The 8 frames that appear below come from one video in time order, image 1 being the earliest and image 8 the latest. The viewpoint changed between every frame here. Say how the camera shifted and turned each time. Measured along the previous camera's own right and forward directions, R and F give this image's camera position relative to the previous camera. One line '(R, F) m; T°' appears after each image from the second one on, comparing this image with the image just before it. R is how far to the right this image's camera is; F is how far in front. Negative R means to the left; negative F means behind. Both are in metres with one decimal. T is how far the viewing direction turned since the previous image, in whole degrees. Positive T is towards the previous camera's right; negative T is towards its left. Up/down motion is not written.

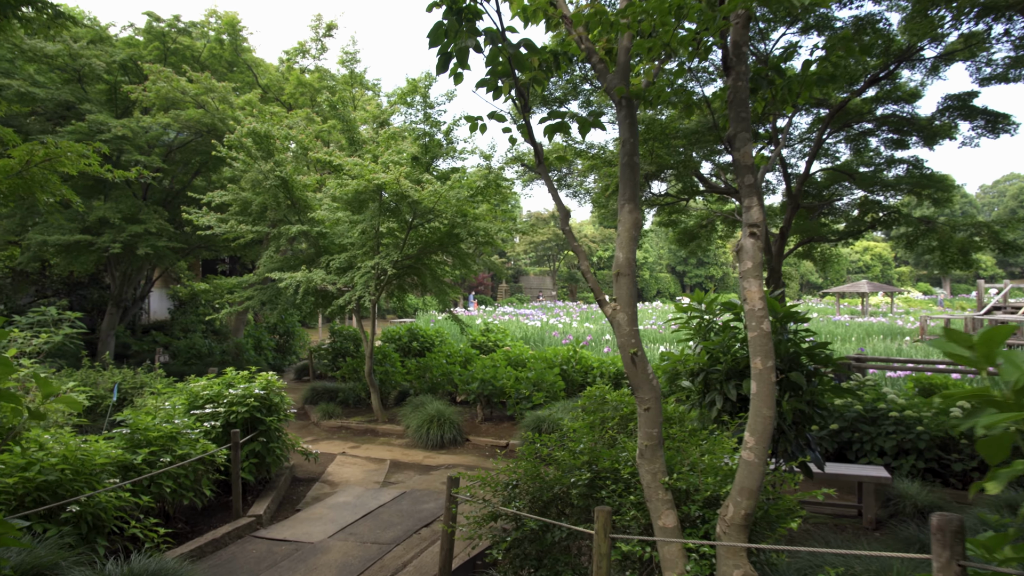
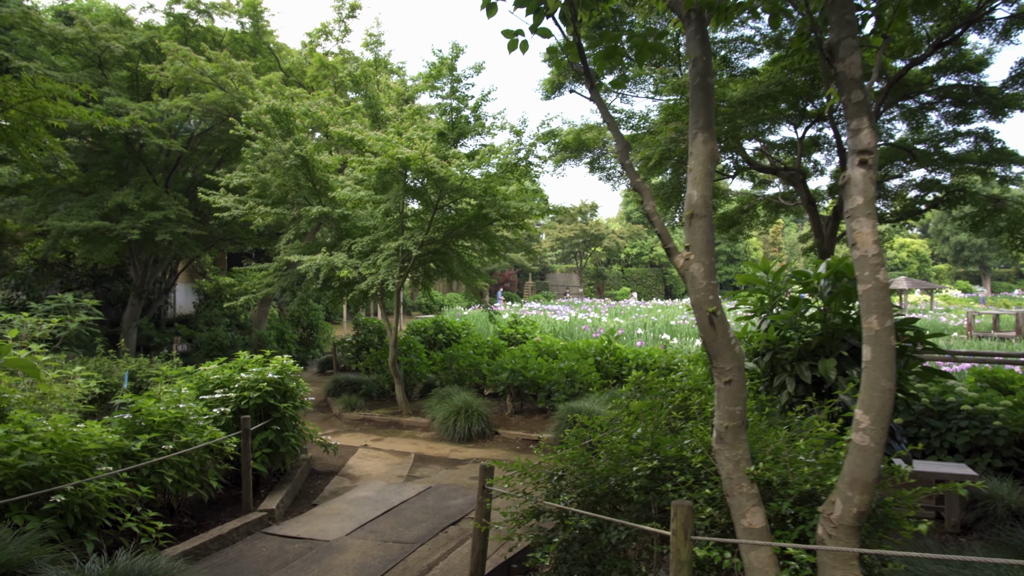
(-0.1, +0.5) m; -2°
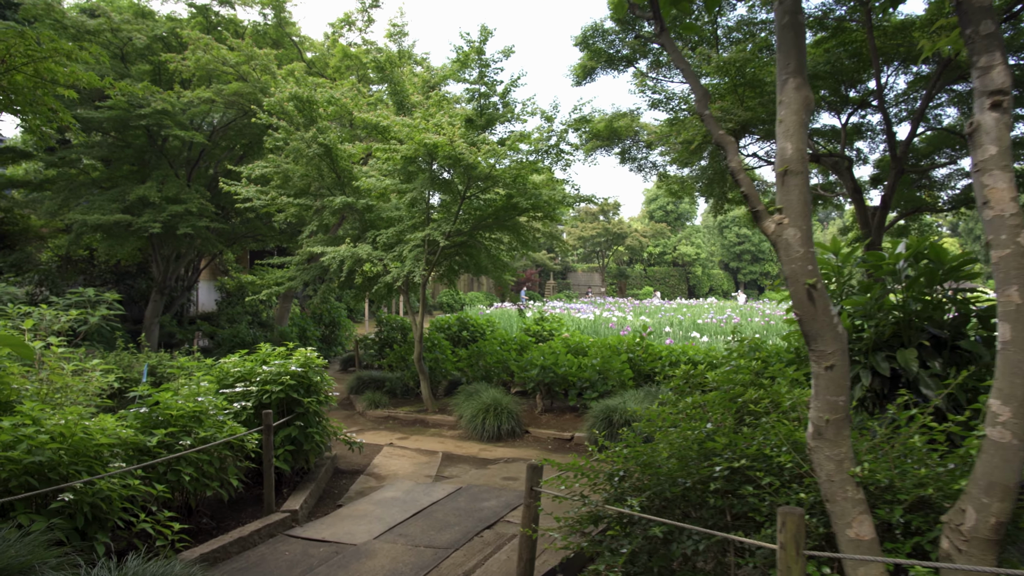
(-0.1, +0.3) m; -2°
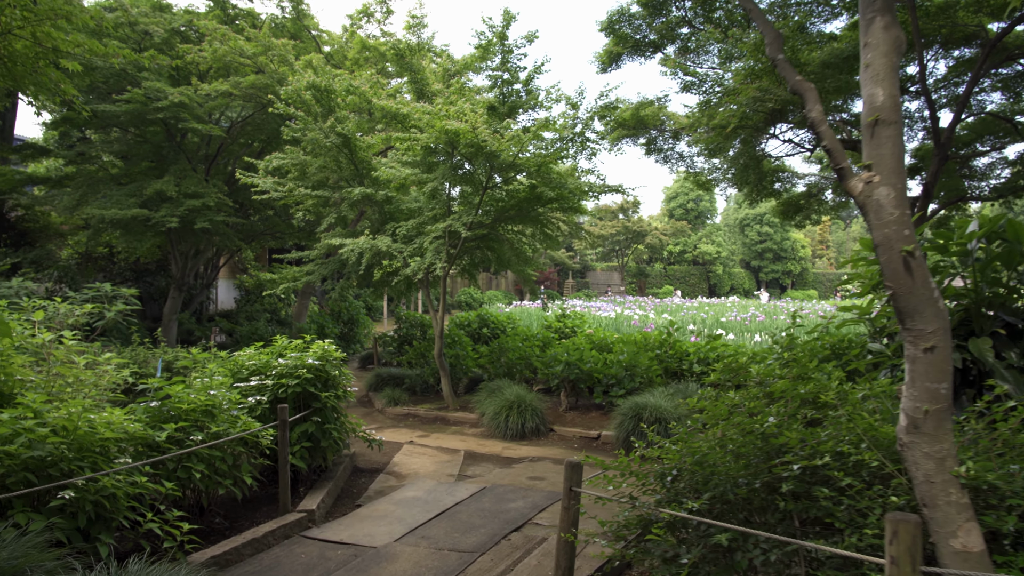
(-0.1, +0.3) m; -1°
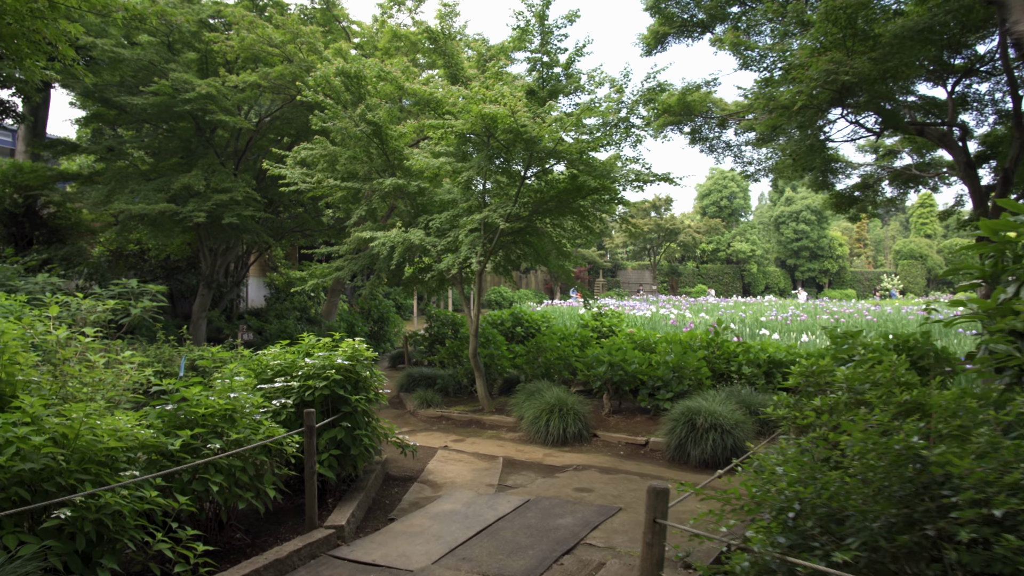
(-0.1, +0.4) m; -2°
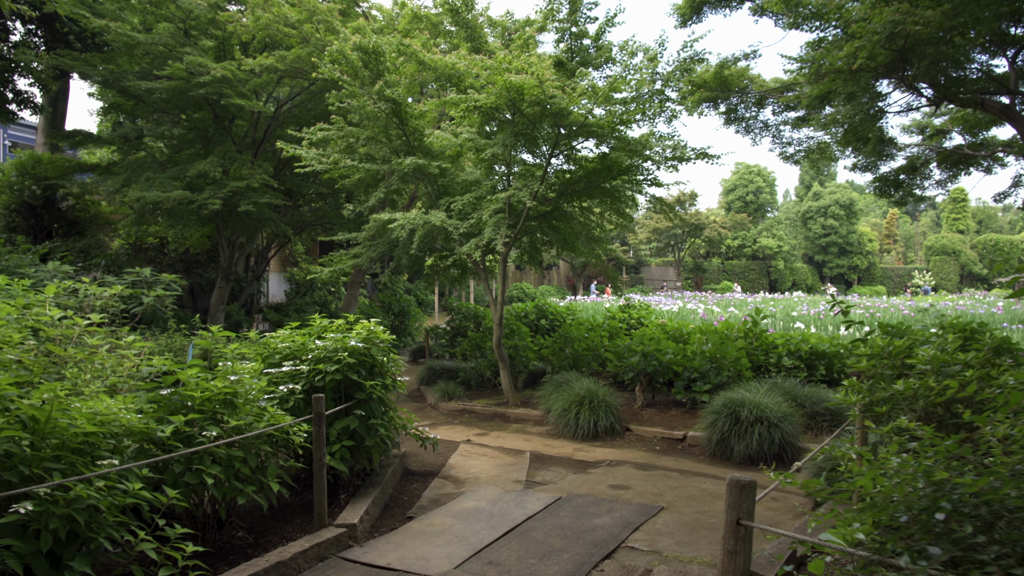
(-0.1, +0.4) m; -2°
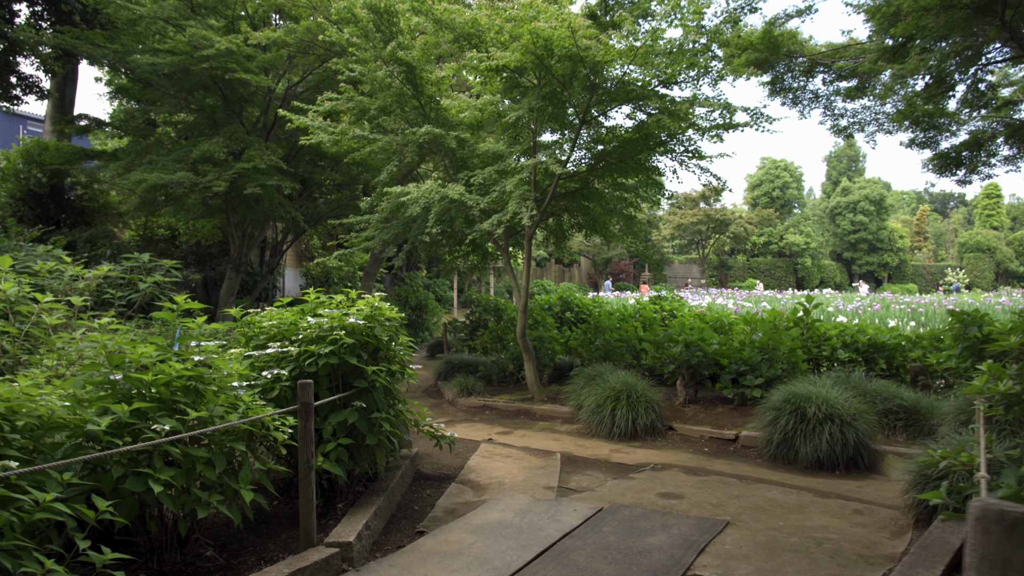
(-0.1, +0.7) m; -2°
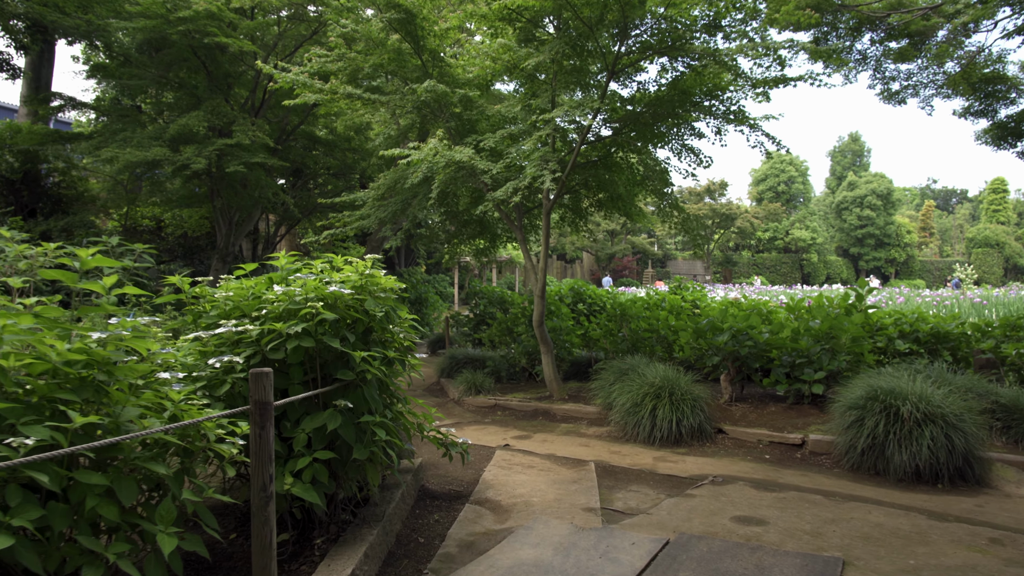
(-0.1, +0.9) m; 0°
